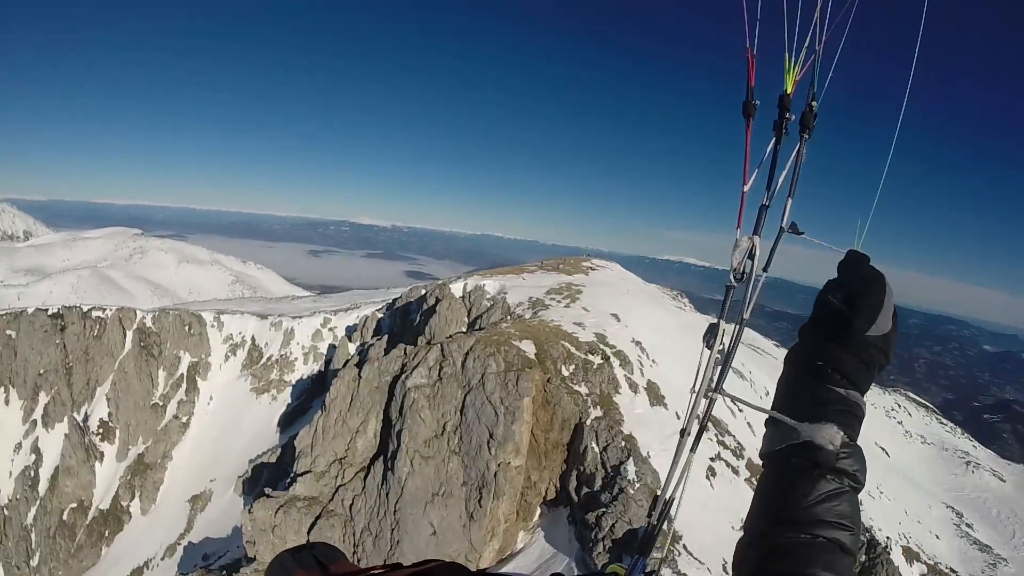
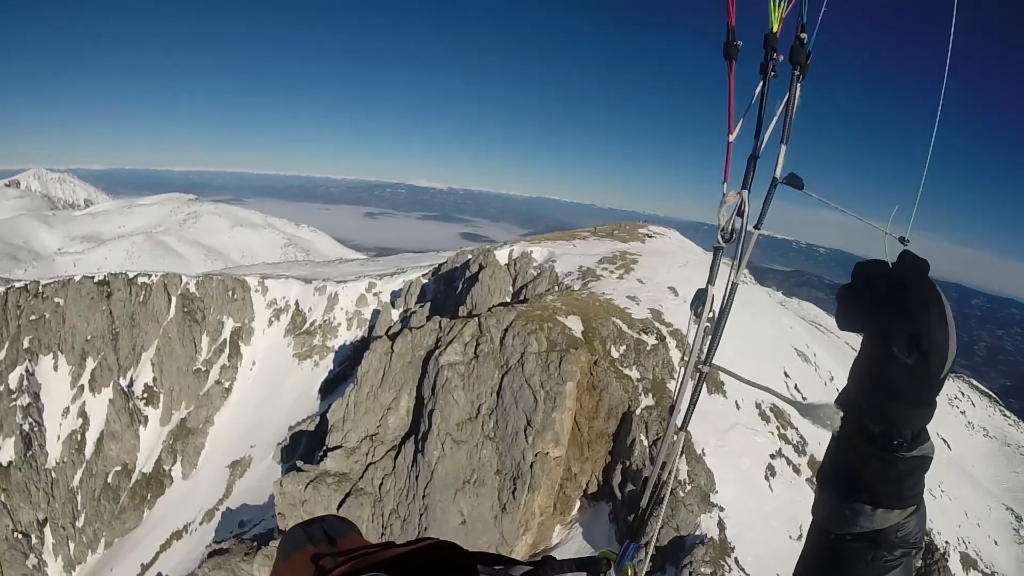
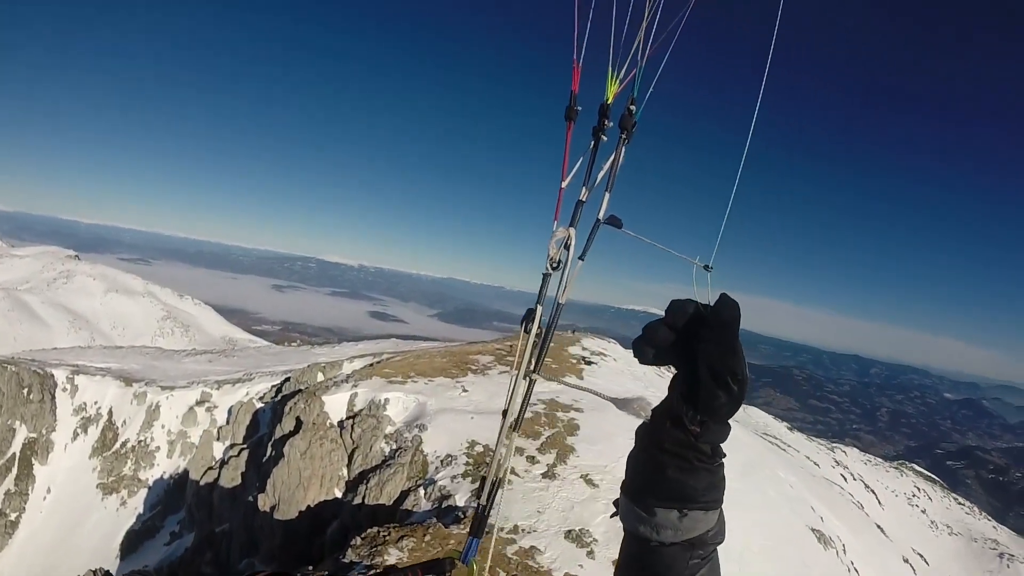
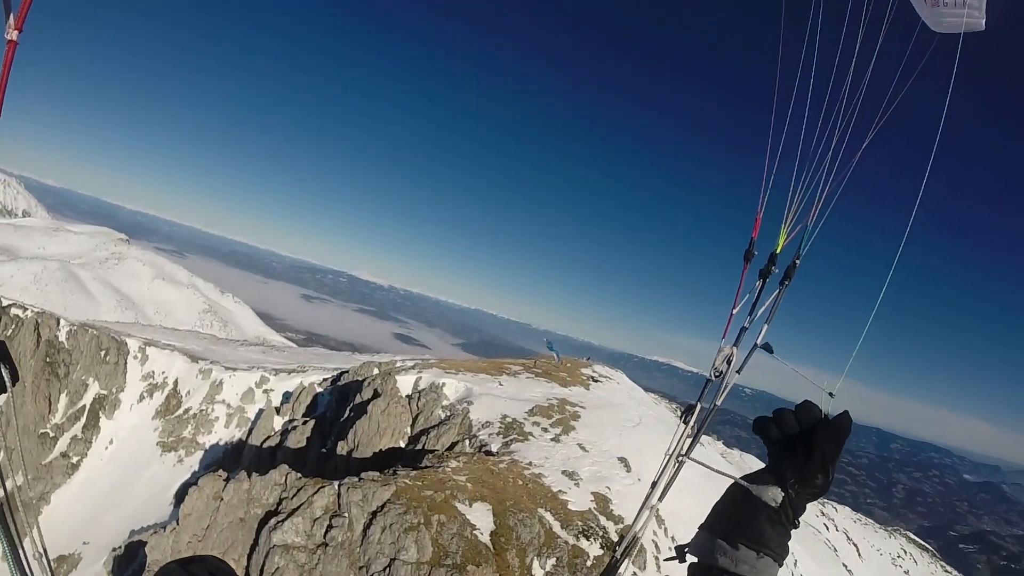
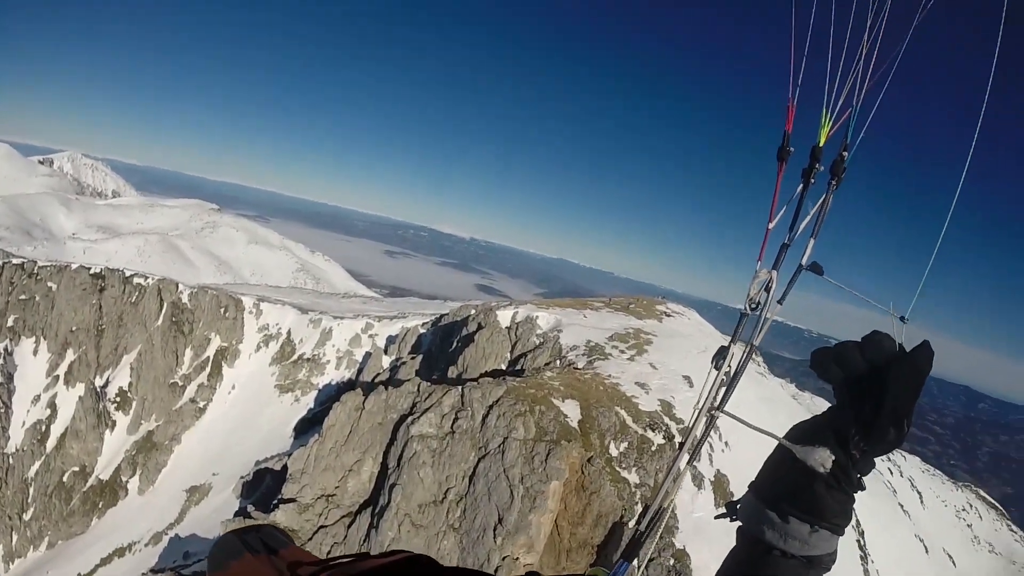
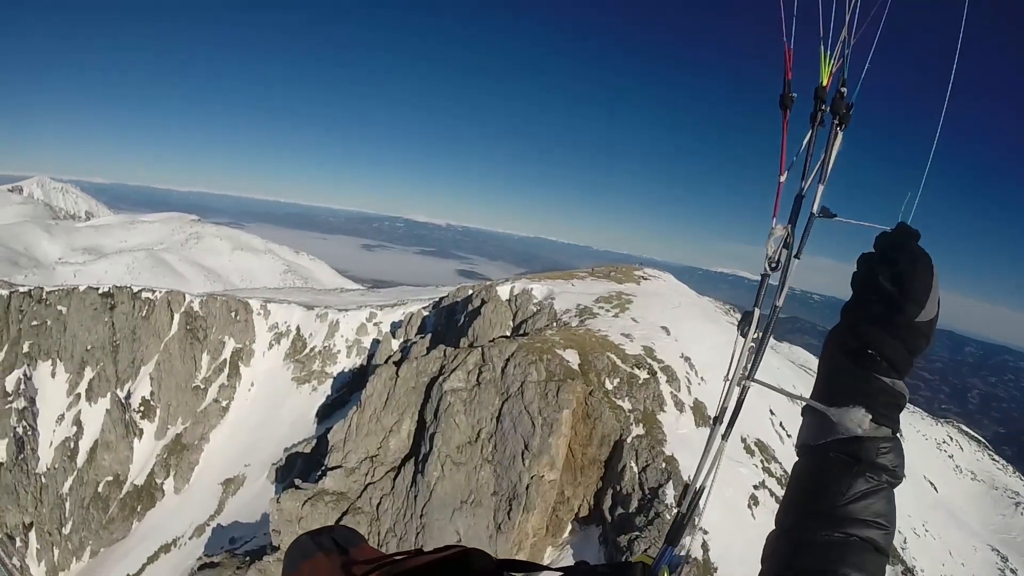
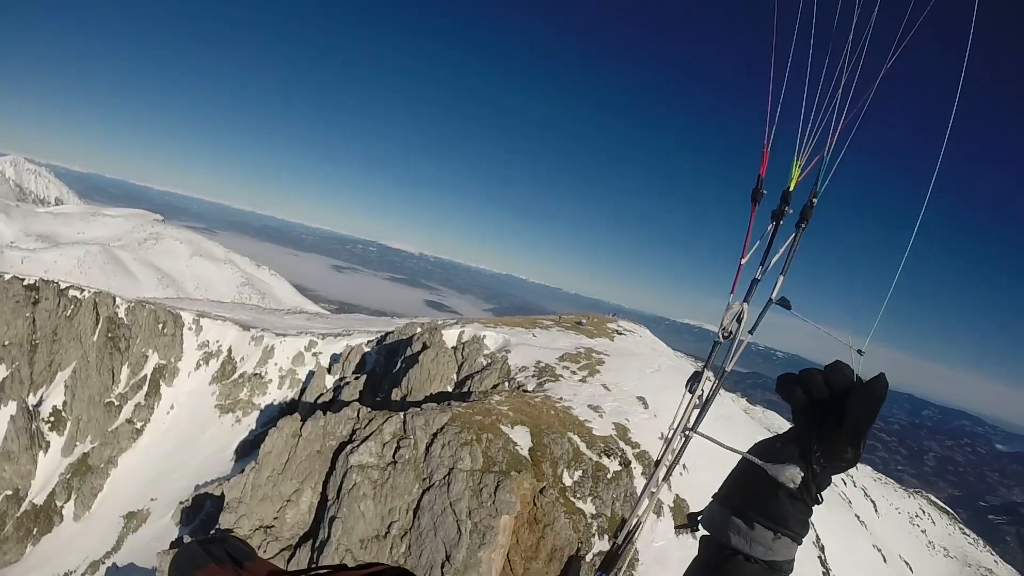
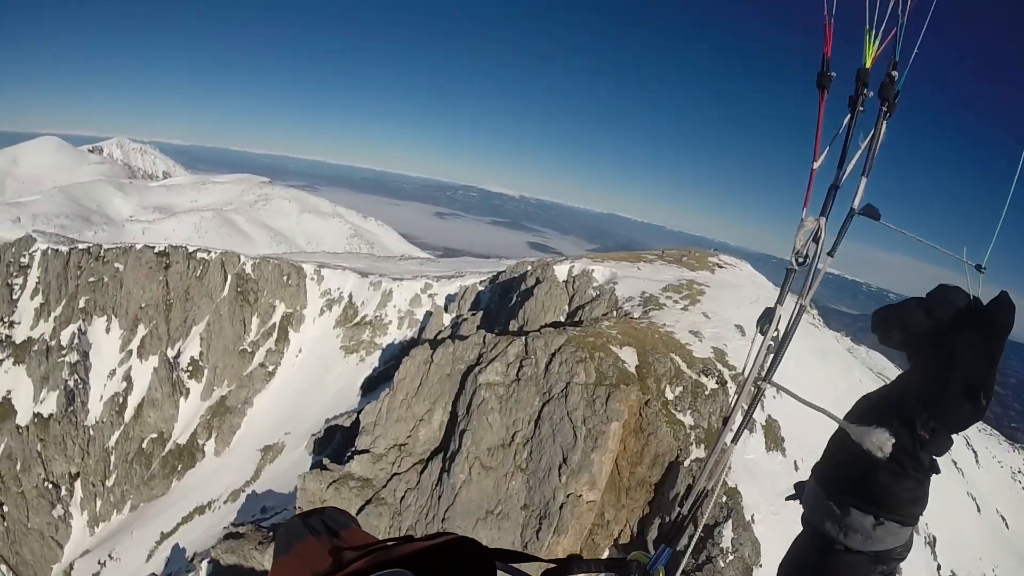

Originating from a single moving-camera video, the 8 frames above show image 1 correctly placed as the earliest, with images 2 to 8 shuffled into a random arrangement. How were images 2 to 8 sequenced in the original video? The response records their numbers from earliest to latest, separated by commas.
6, 2, 8, 5, 7, 4, 3
